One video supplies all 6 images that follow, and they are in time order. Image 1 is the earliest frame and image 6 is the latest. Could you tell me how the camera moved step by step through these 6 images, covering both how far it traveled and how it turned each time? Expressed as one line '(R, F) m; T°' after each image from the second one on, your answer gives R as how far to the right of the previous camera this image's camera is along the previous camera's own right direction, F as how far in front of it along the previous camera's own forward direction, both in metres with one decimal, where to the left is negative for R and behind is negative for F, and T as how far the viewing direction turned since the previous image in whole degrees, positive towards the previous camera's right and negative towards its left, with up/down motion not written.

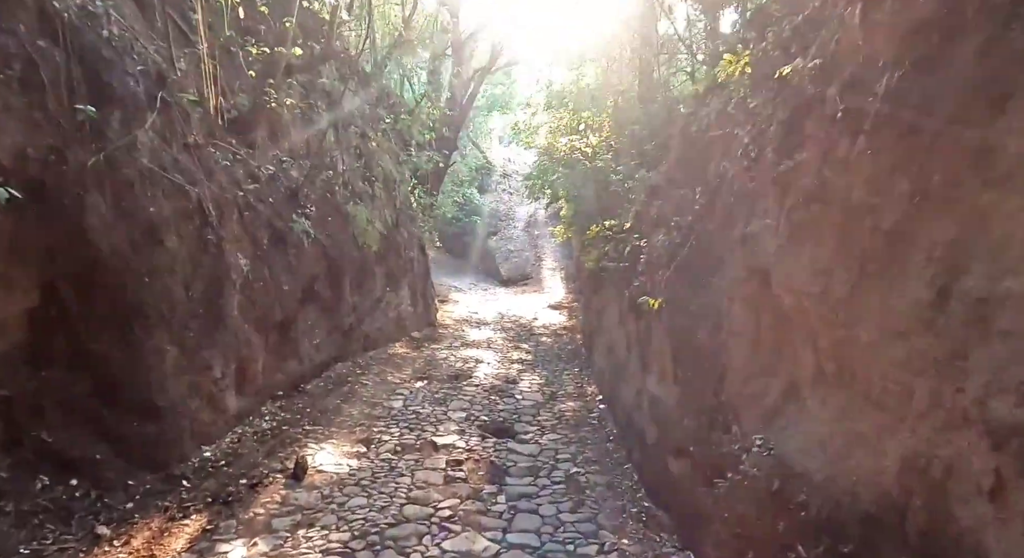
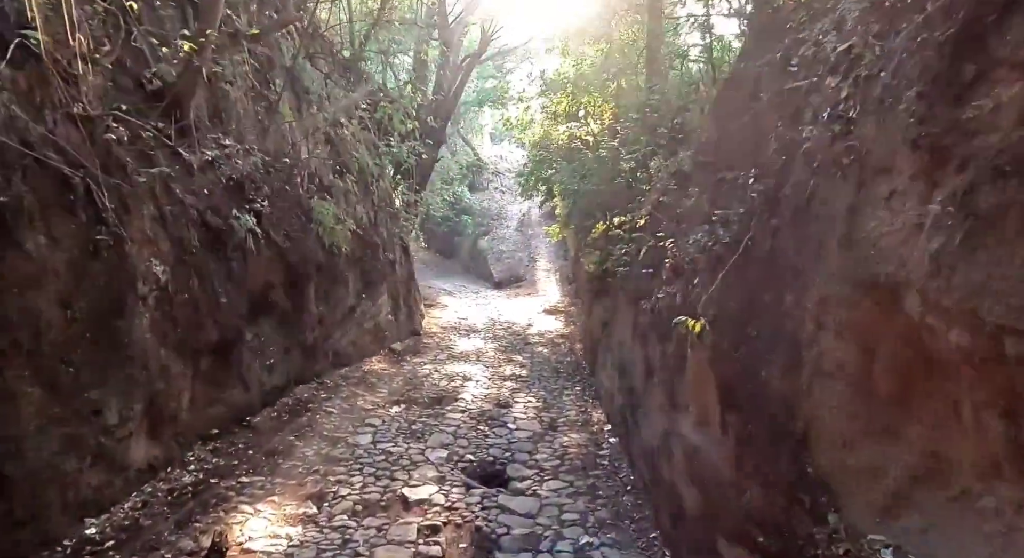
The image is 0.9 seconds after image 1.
(0.0, +1.2) m; +1°
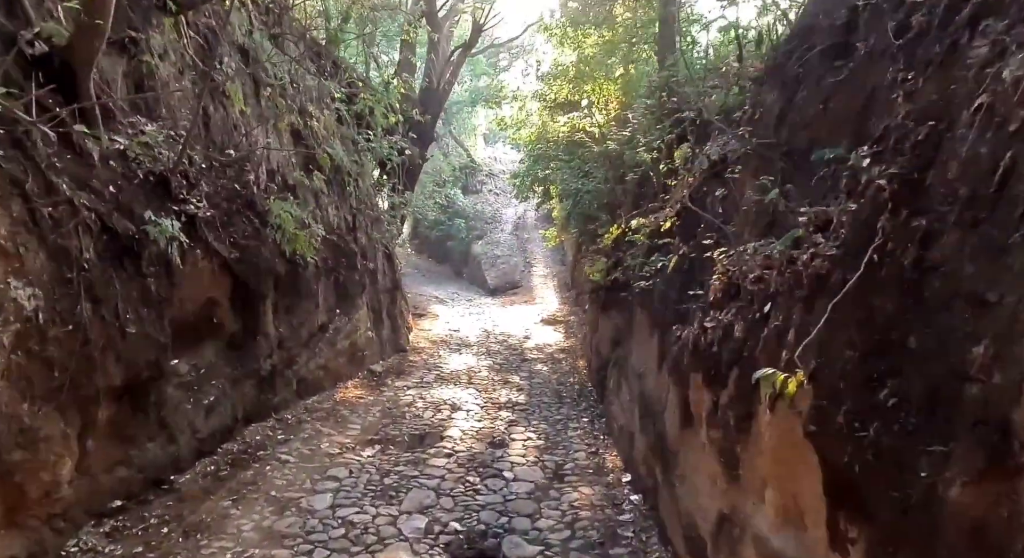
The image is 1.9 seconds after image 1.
(0.0, +1.2) m; 0°
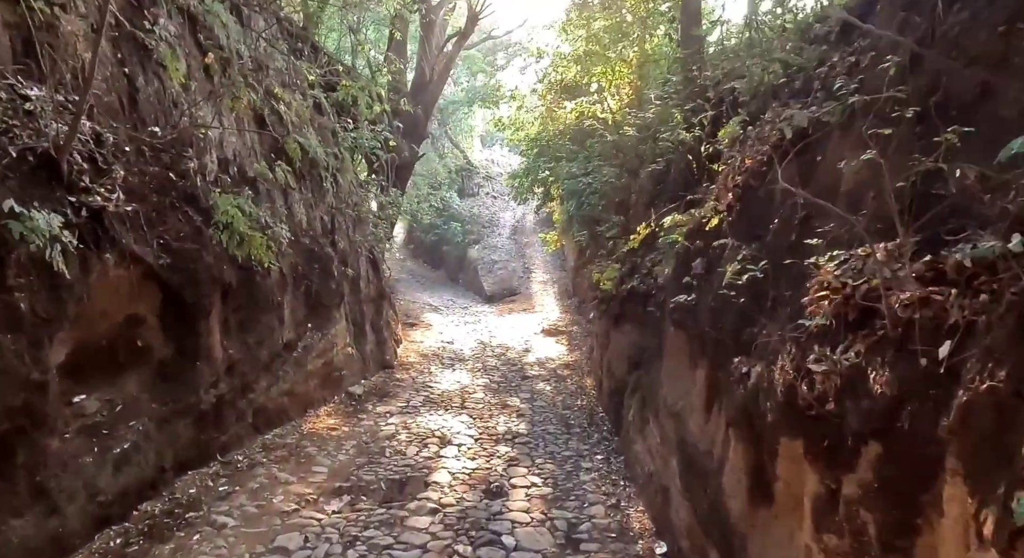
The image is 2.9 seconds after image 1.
(0.0, +1.2) m; 0°
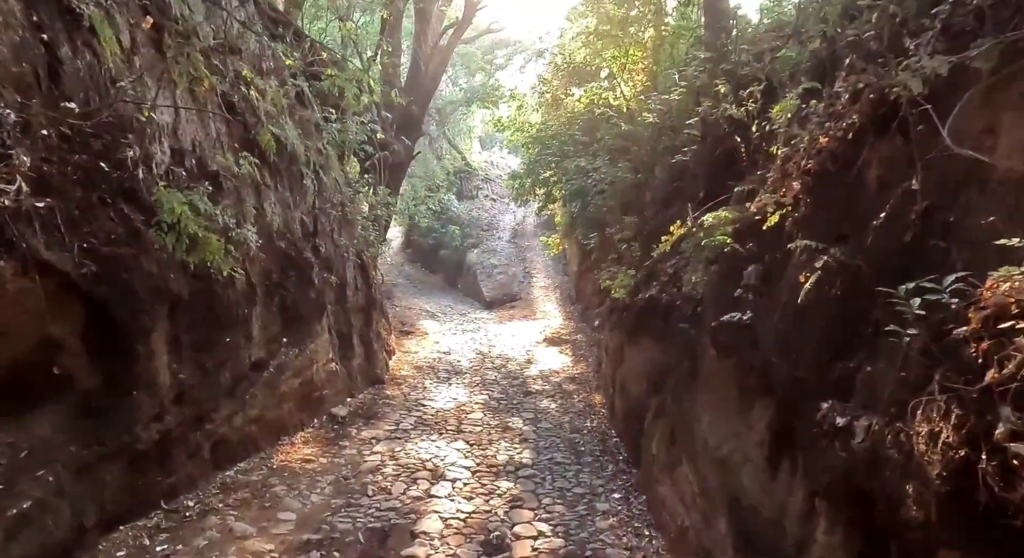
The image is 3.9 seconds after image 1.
(0.0, +0.9) m; 0°
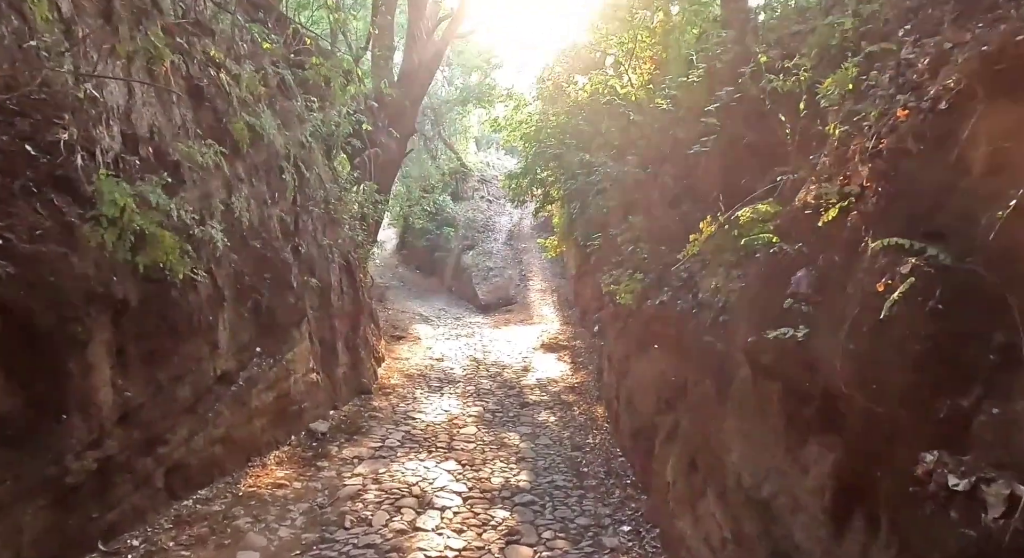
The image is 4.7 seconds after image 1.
(0.0, +0.6) m; 0°
